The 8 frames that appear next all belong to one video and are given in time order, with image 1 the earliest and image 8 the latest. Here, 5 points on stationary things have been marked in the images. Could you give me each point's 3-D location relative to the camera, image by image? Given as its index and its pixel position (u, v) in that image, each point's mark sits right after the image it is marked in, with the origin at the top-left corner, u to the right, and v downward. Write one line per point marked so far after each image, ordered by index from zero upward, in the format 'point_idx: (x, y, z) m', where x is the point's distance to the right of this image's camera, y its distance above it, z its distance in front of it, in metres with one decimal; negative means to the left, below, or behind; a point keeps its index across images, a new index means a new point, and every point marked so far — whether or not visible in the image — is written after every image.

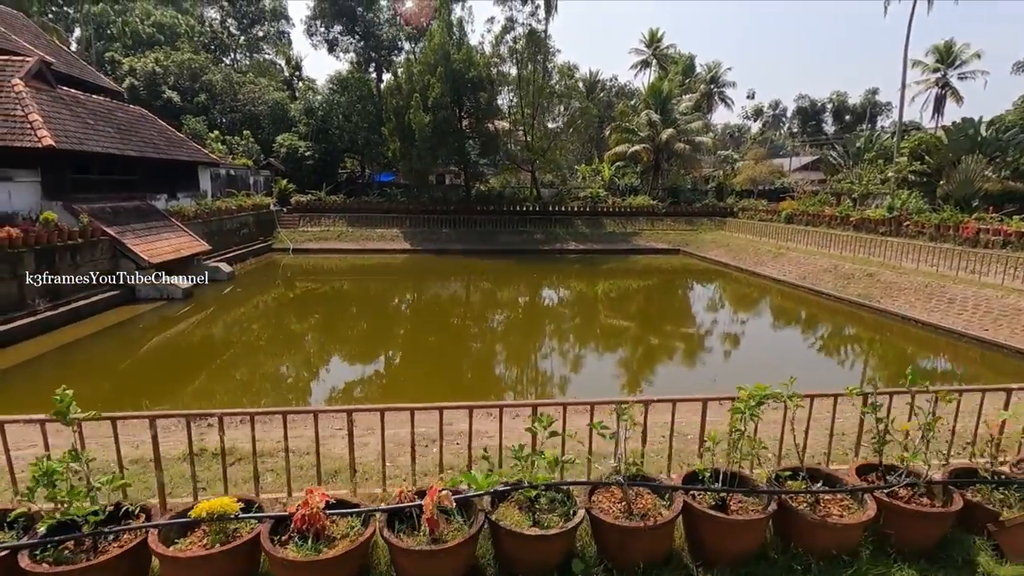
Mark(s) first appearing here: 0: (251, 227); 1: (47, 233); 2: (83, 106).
0: (-9.0, +2.1, +18.3) m
1: (-8.1, +0.9, +9.4) m
2: (-9.9, +4.2, +12.4) m
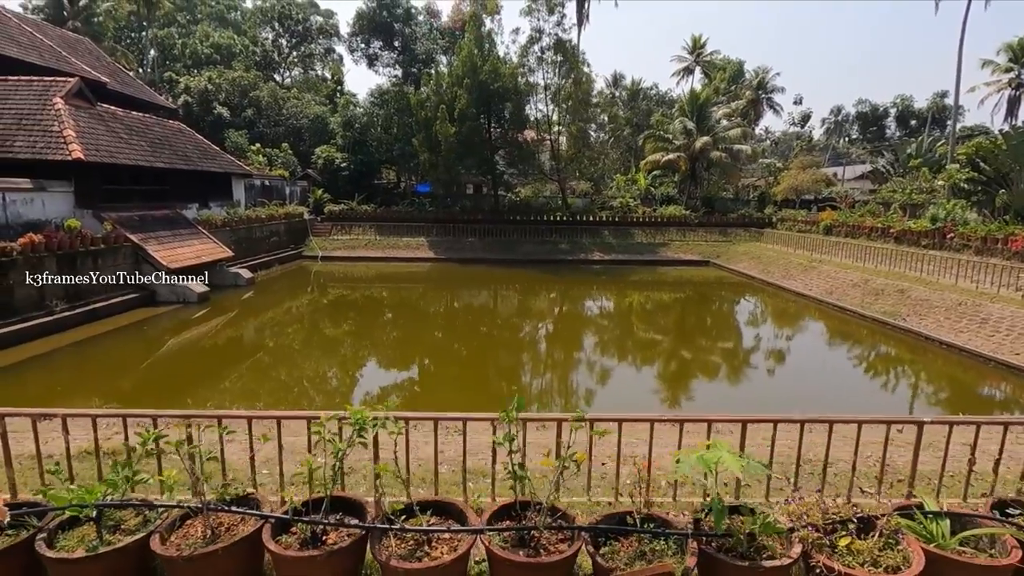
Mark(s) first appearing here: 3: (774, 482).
0: (-8.3, +1.9, +19.1) m
1: (-8.3, +0.9, +10.1) m
2: (-9.8, +4.1, +13.4) m
3: (+1.9, -1.4, +3.9) m
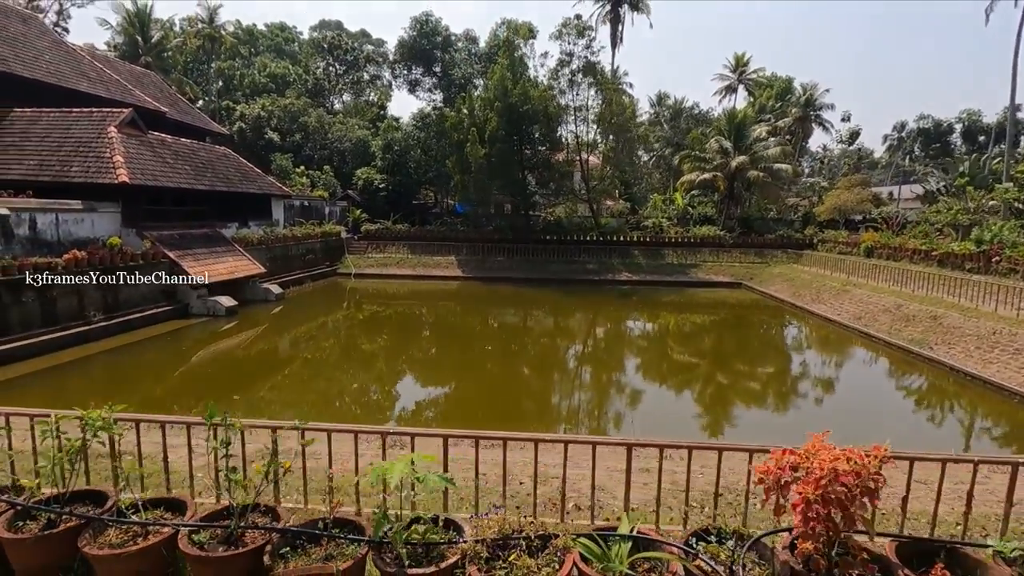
0: (-7.3, +1.3, +20.0) m
1: (-8.3, +0.7, +11.0) m
2: (-9.3, +3.8, +14.5) m
3: (+1.3, -1.6, +3.8) m
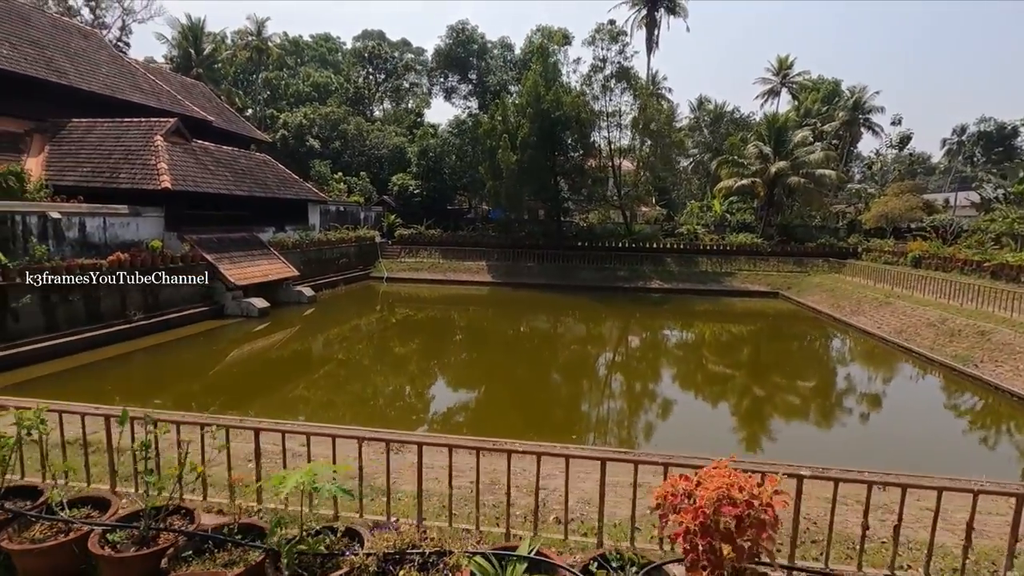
0: (-6.2, +1.2, +20.5) m
1: (-7.8, +0.6, +11.6) m
2: (-8.5, +3.8, +15.2) m
3: (+1.2, -1.7, +3.7) m
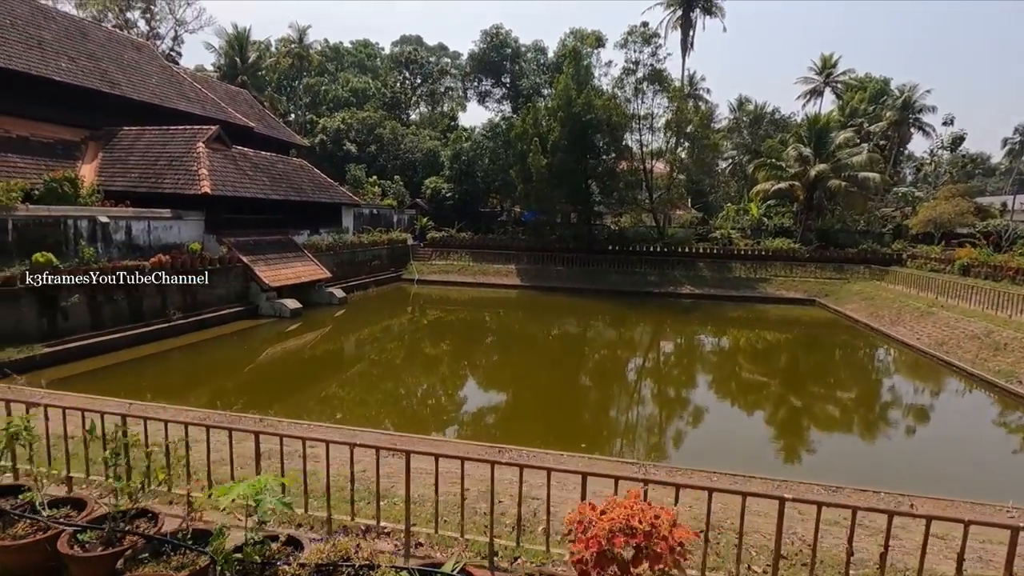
0: (-5.1, +1.1, +20.9) m
1: (-7.3, +0.6, +12.2) m
2: (-7.7, +3.7, +15.8) m
3: (+1.1, -1.8, +3.6) m
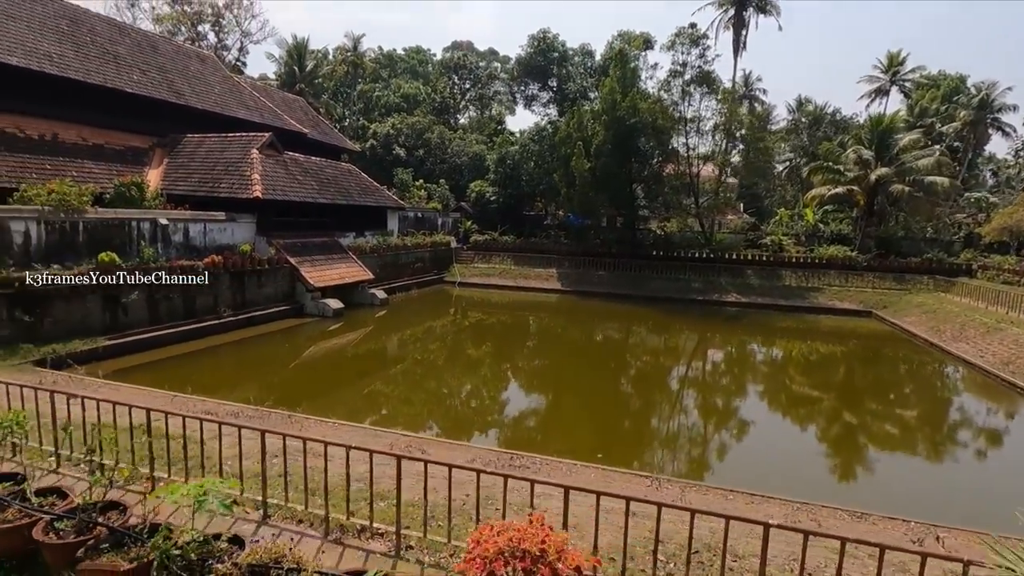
0: (-3.5, +1.1, +21.3) m
1: (-6.5, +0.6, +12.8) m
2: (-6.5, +3.8, +16.5) m
3: (+1.0, -1.8, +3.6) m
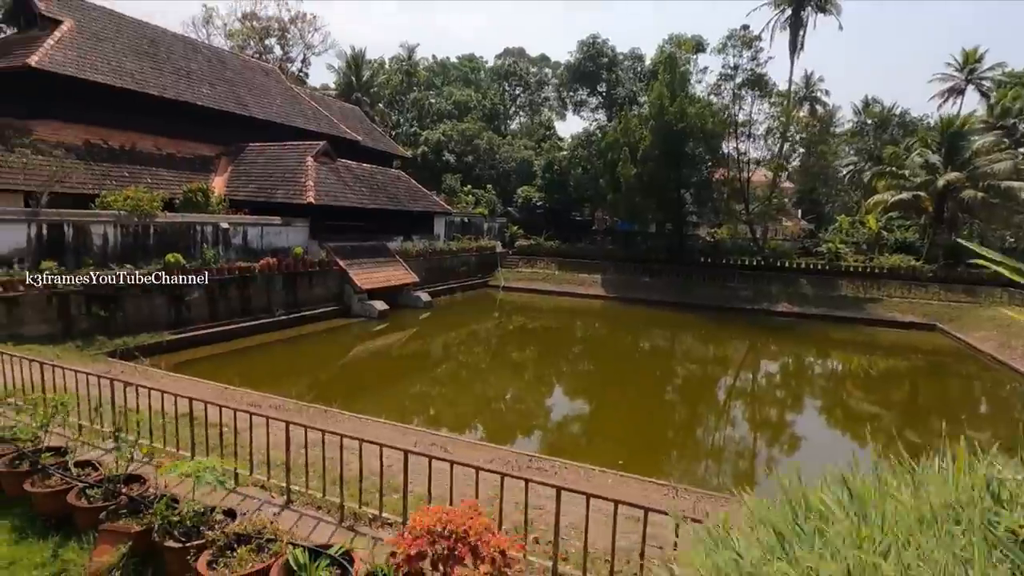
0: (-1.7, +0.9, +21.8) m
1: (-5.5, +0.6, +13.6) m
2: (-5.2, +3.7, +17.2) m
3: (+1.0, -1.9, +3.6) m
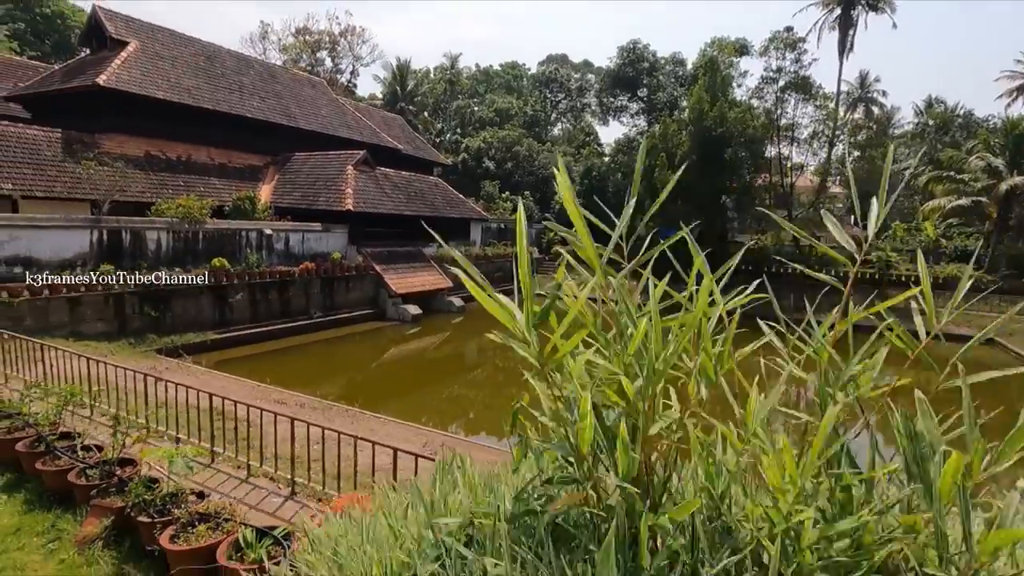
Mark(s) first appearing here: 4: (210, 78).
0: (-0.3, +0.7, +22.0) m
1: (-4.7, +0.5, +14.1) m
2: (-4.1, +3.6, +17.8) m
3: (+0.9, -2.0, +3.7) m
4: (-9.5, +6.6, +16.8) m
